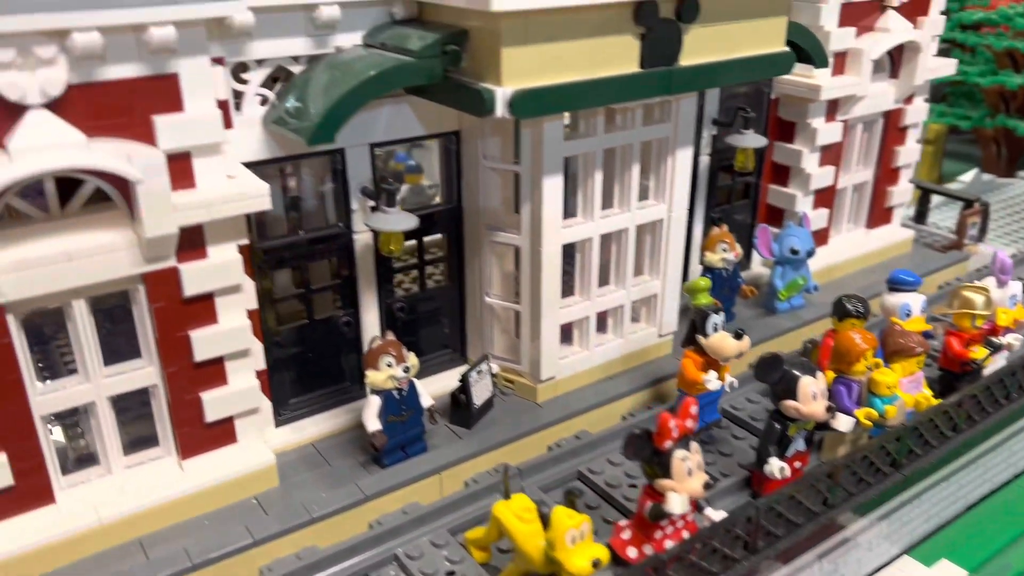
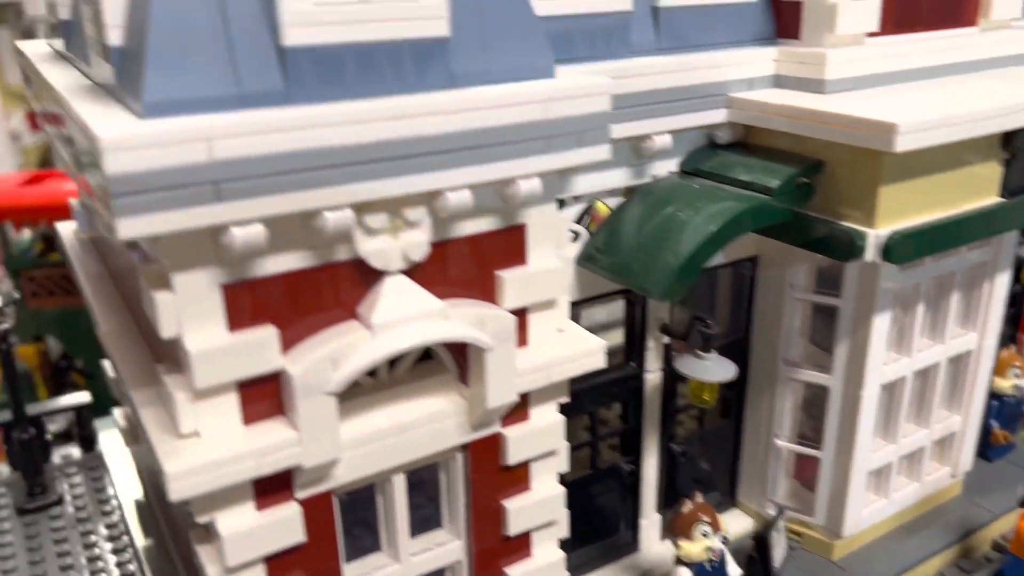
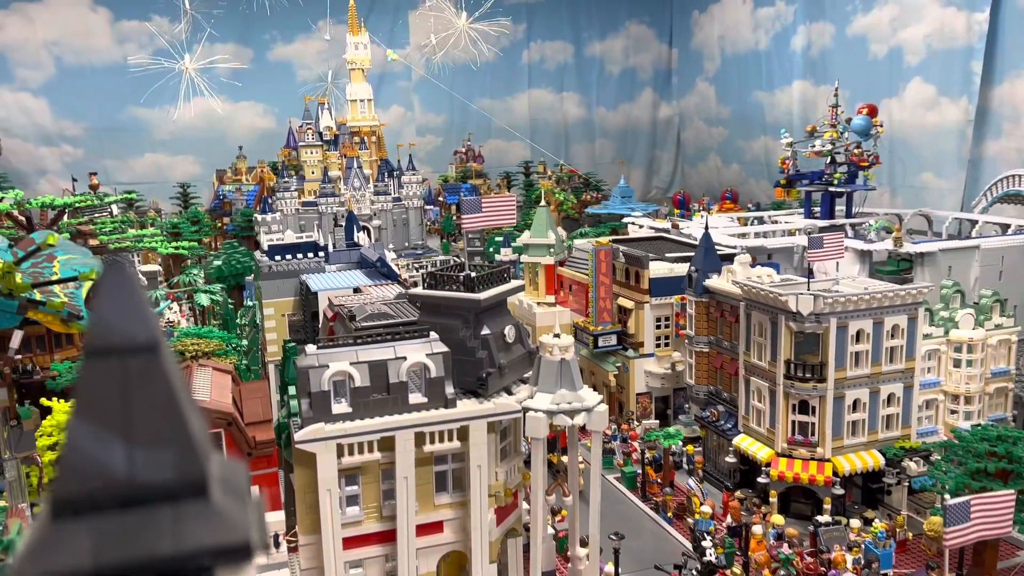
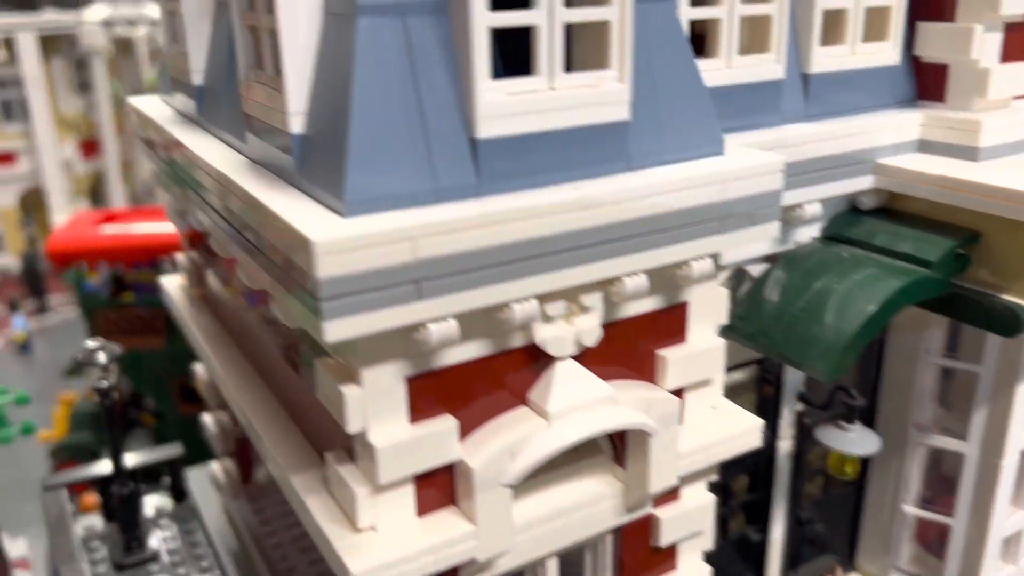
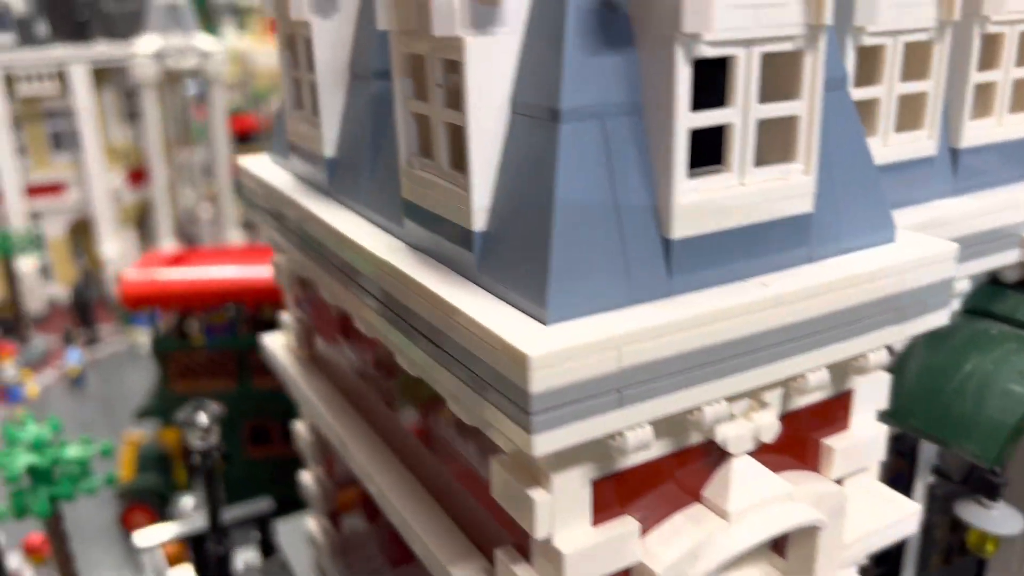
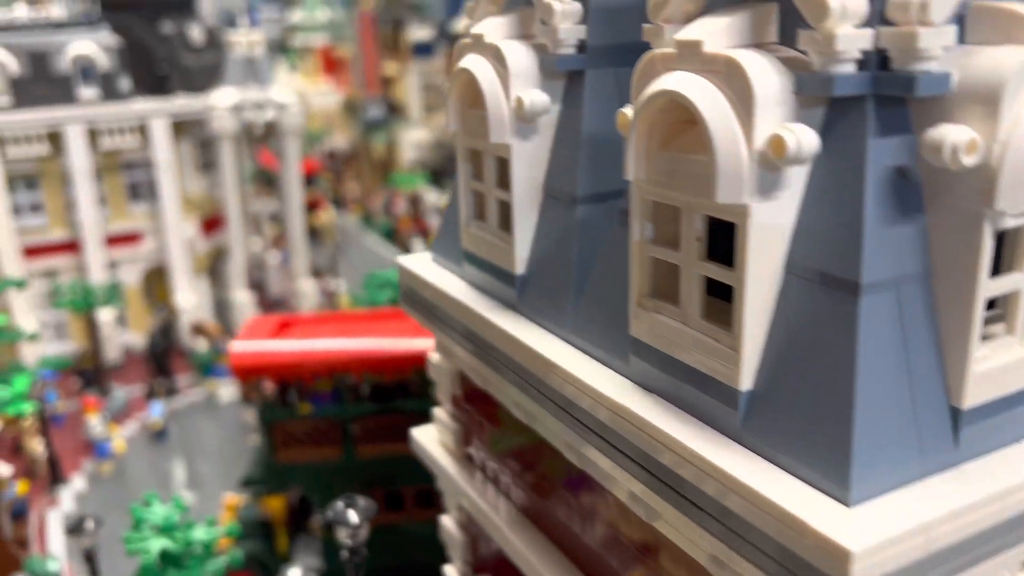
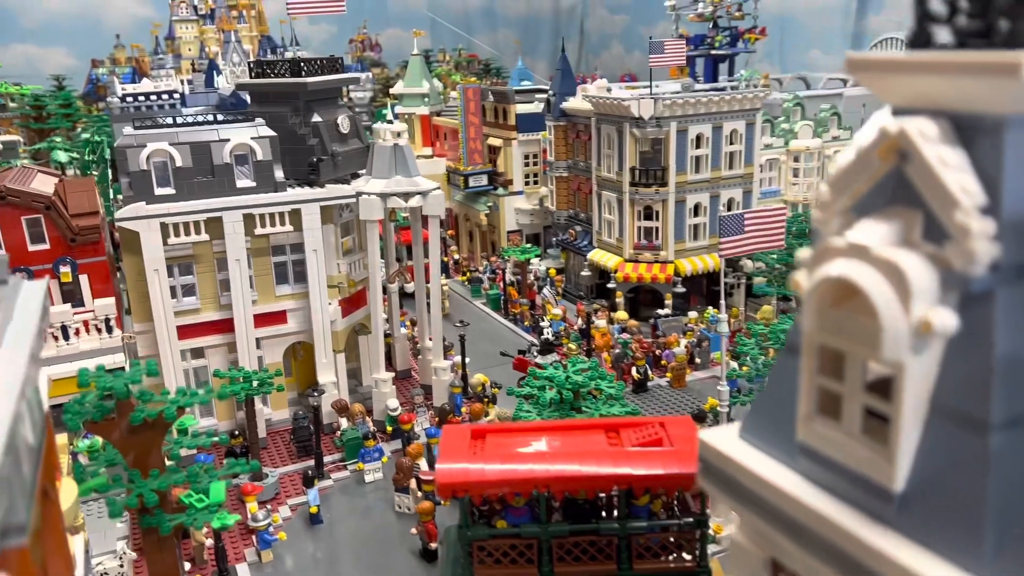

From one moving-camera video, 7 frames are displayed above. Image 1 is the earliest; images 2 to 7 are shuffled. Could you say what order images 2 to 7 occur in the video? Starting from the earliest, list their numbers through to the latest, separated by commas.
2, 4, 5, 6, 7, 3
